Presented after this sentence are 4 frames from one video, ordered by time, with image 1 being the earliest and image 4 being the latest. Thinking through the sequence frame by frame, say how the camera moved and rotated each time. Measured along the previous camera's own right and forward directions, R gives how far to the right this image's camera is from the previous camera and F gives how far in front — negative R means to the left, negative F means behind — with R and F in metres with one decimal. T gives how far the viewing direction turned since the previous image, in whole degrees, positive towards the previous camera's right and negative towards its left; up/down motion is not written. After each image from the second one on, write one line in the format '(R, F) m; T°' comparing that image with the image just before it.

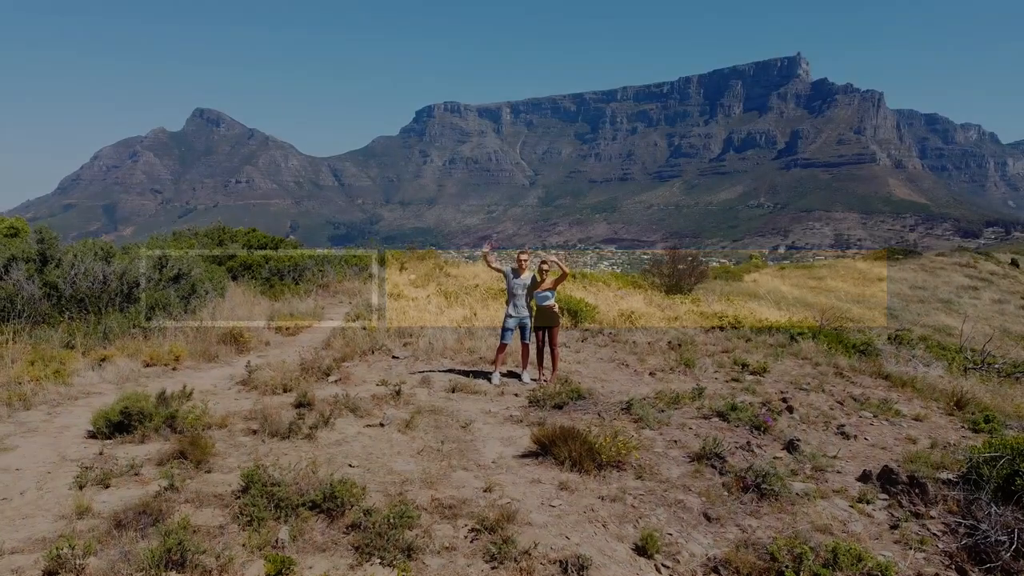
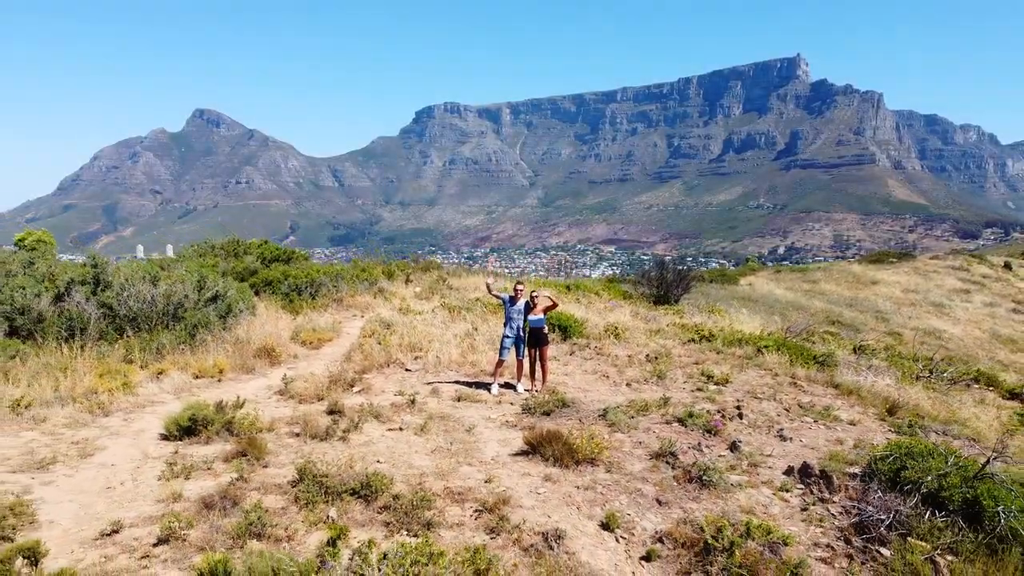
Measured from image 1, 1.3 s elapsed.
(0.0, -1.2) m; 0°
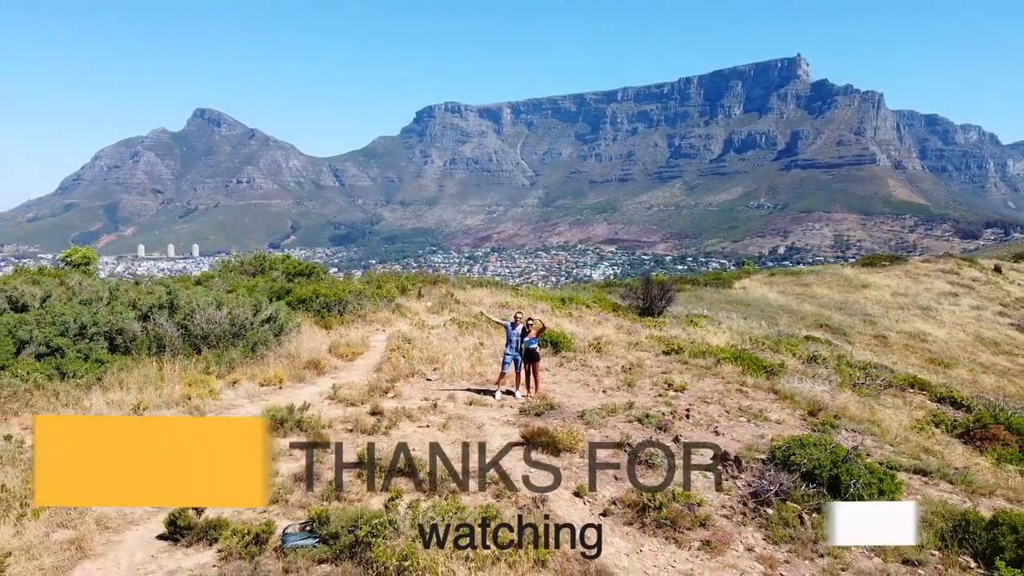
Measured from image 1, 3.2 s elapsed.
(0.0, -2.2) m; 0°
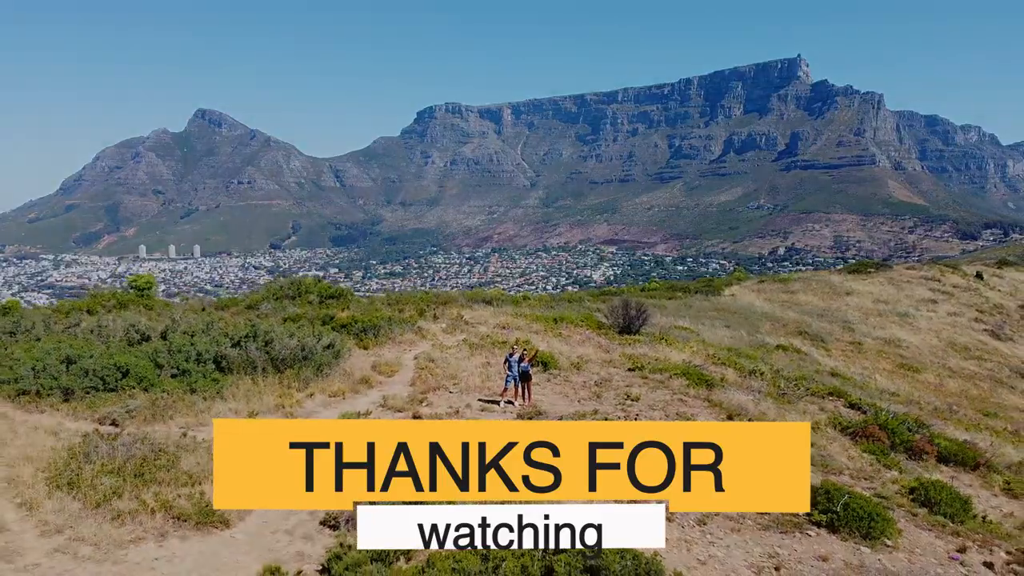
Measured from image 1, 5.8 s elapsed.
(0.0, -3.9) m; 0°
